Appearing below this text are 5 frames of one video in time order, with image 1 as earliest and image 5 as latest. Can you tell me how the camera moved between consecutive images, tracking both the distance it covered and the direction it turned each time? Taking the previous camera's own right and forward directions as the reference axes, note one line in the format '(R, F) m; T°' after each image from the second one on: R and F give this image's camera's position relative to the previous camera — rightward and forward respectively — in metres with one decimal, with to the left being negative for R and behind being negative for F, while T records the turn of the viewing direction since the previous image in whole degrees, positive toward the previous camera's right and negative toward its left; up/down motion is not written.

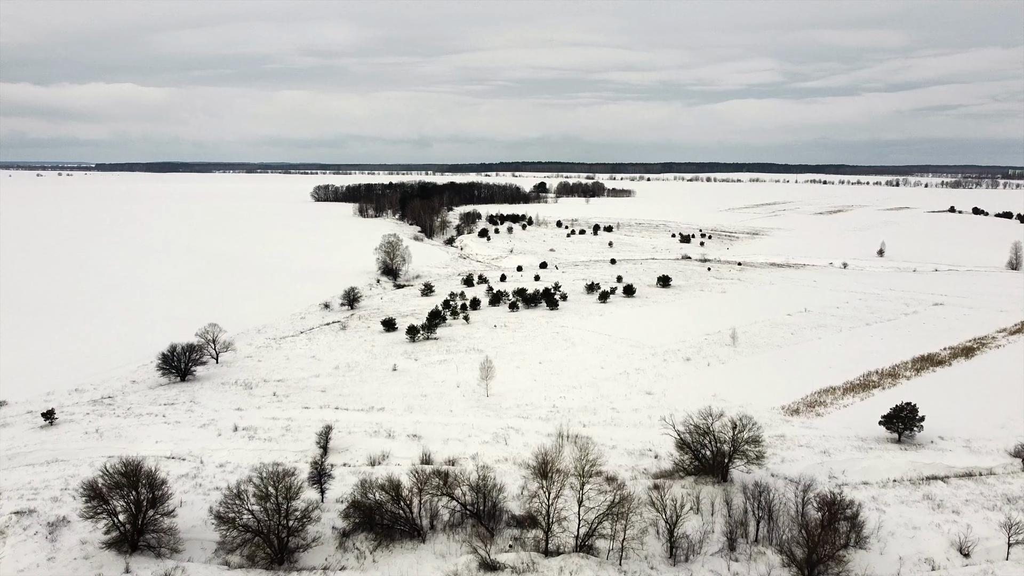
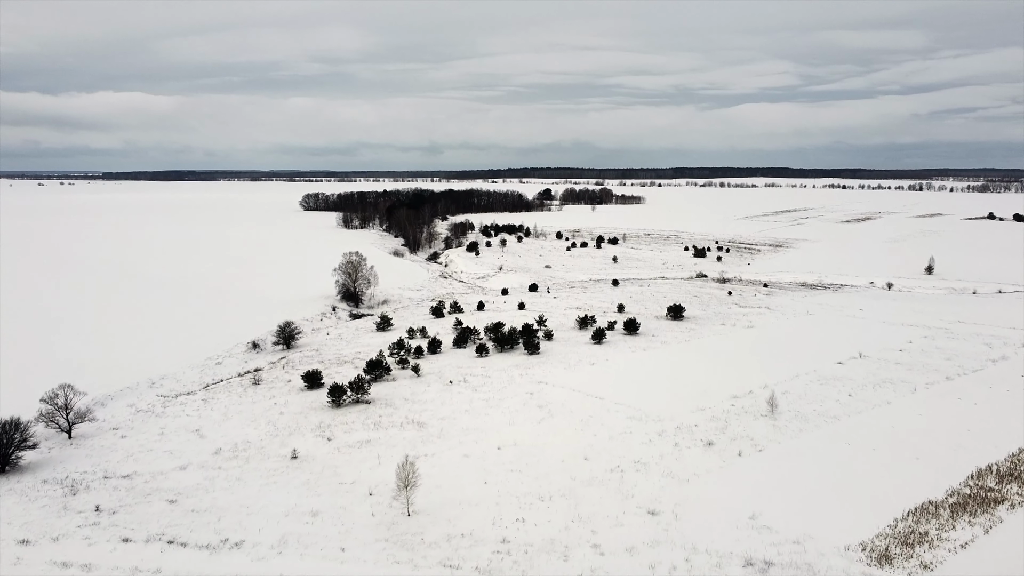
(+1.4, +7.8) m; -1°
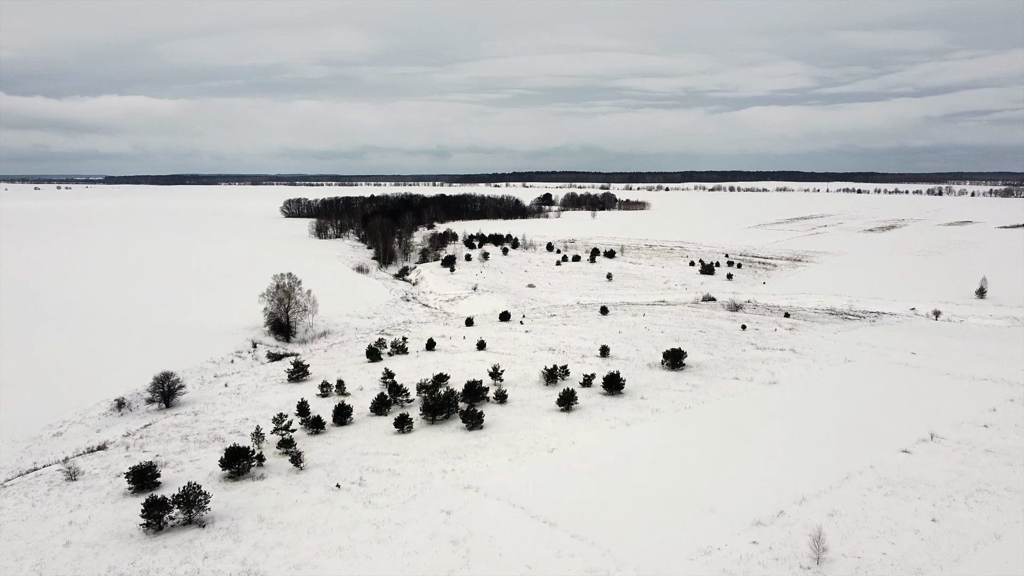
(+1.7, +7.6) m; -1°
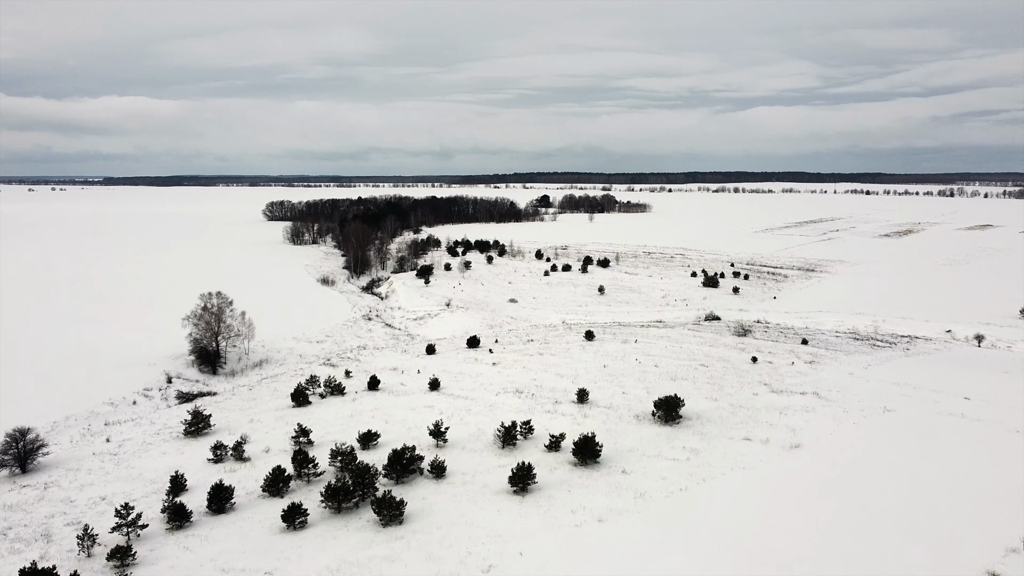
(+1.2, +5.3) m; 0°
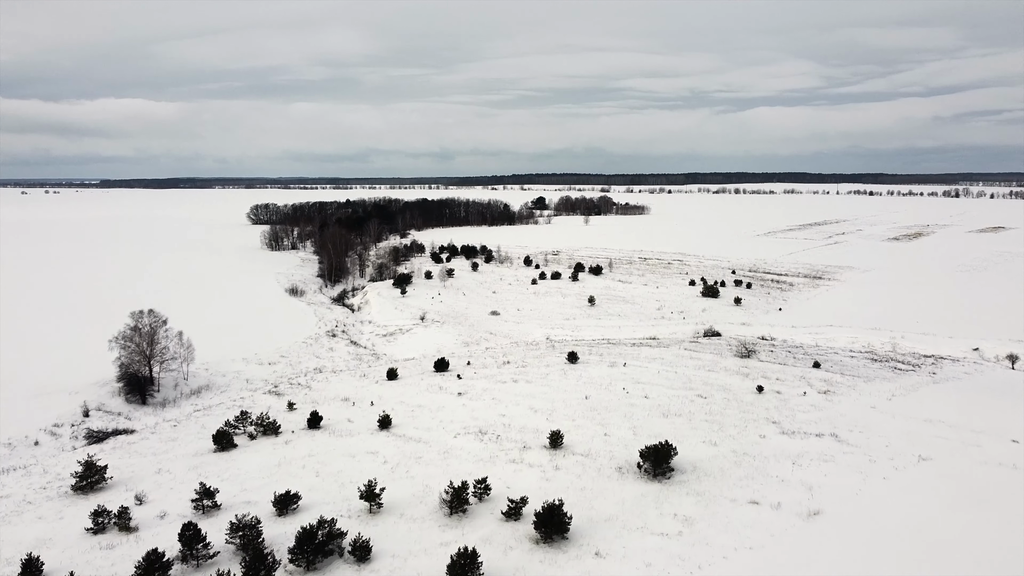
(+0.8, +3.6) m; 0°
